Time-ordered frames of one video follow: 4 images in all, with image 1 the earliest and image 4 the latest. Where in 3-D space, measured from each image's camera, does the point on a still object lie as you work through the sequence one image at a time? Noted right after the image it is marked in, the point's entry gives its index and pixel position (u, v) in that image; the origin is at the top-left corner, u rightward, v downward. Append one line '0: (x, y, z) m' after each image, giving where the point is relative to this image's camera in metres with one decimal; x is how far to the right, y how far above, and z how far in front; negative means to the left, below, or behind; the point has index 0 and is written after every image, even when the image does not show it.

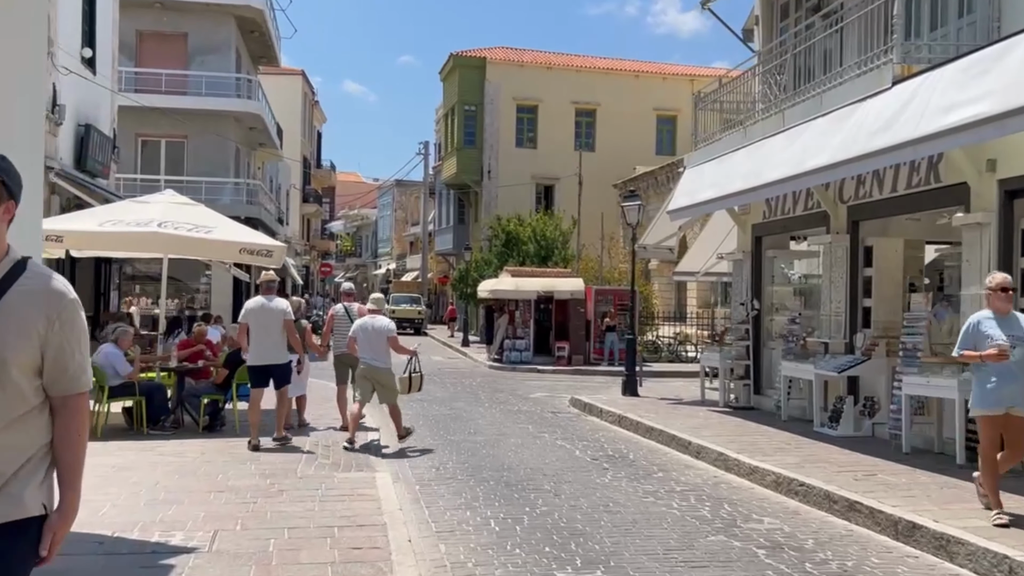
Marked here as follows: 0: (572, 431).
0: (+0.9, -2.0, +12.9) m
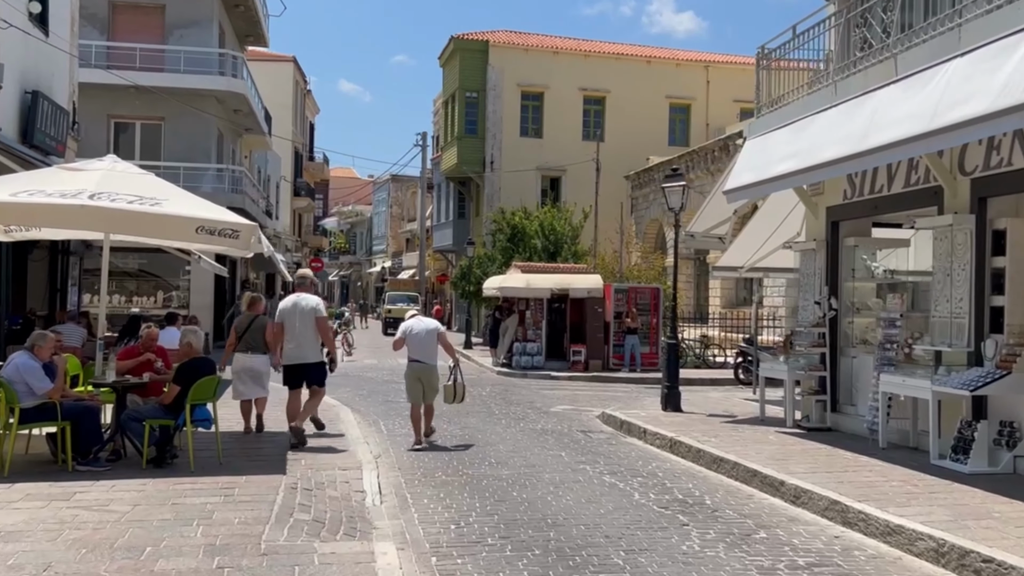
0: (+1.2, -1.9, +10.3) m
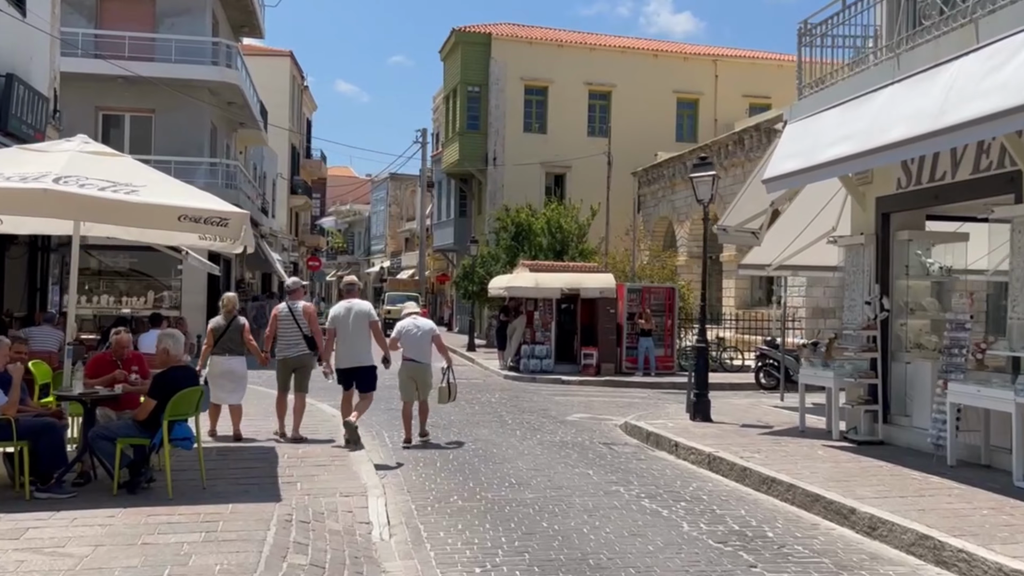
0: (+1.4, -1.9, +9.2) m
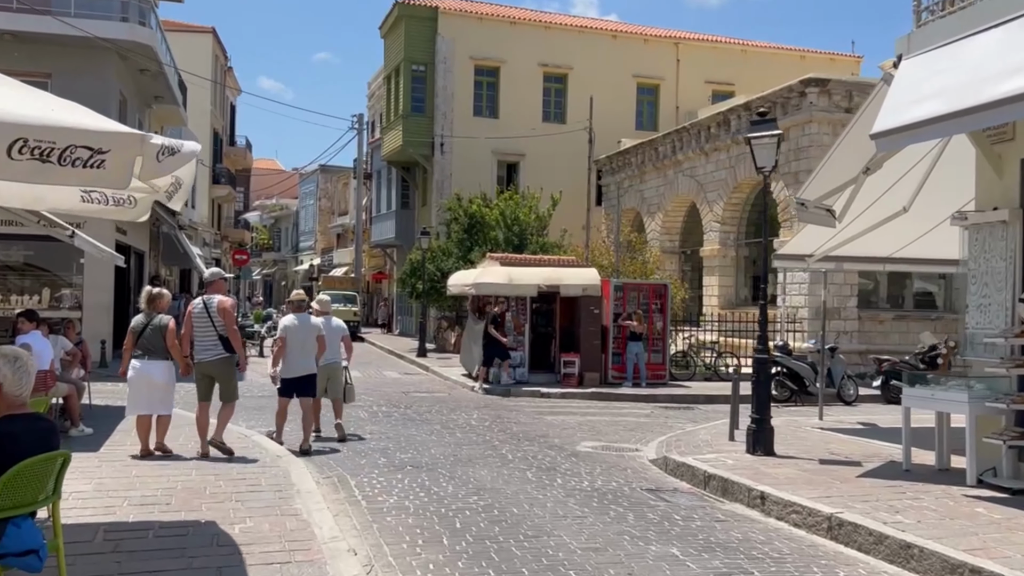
0: (+1.8, -1.8, +6.2) m
